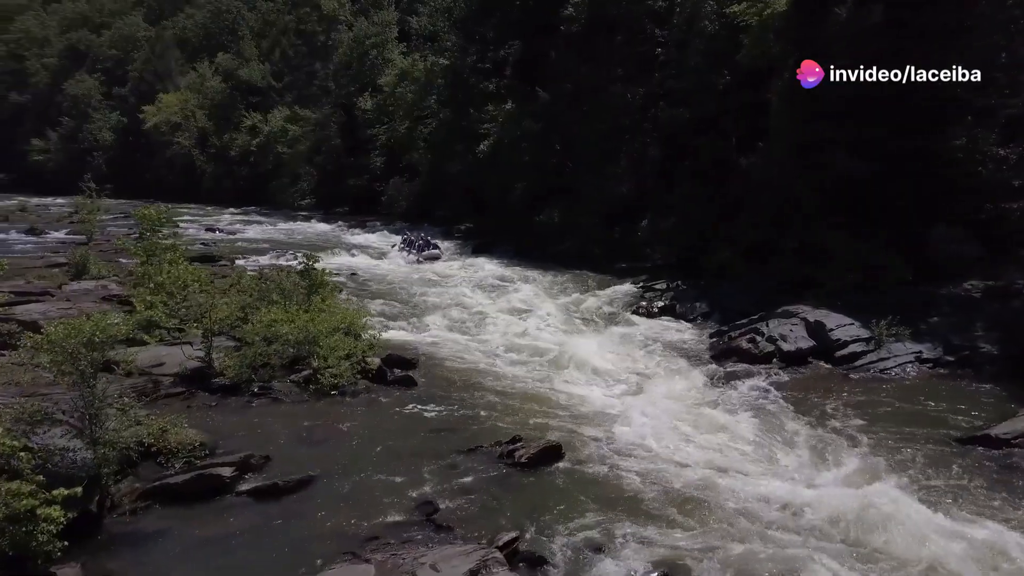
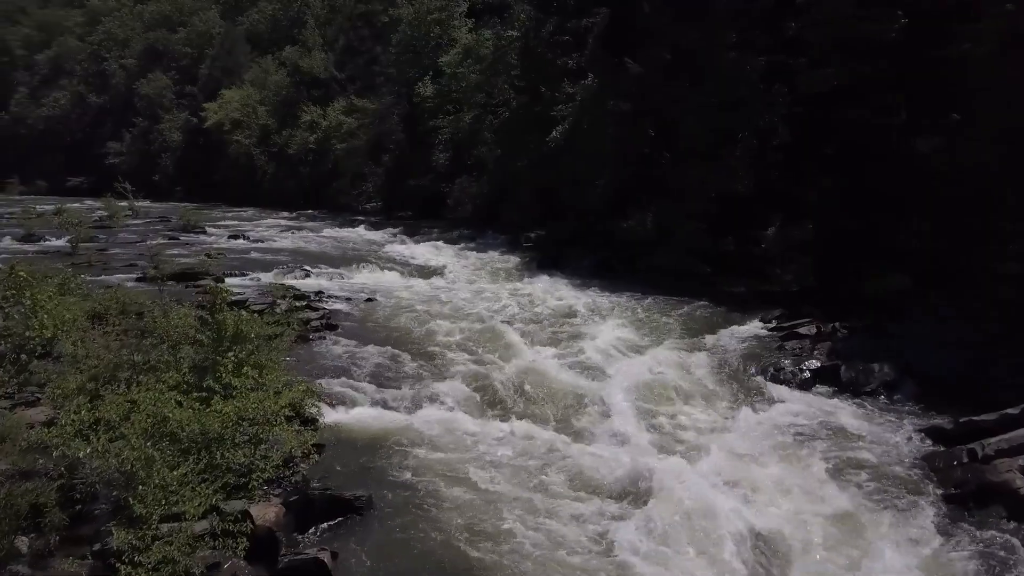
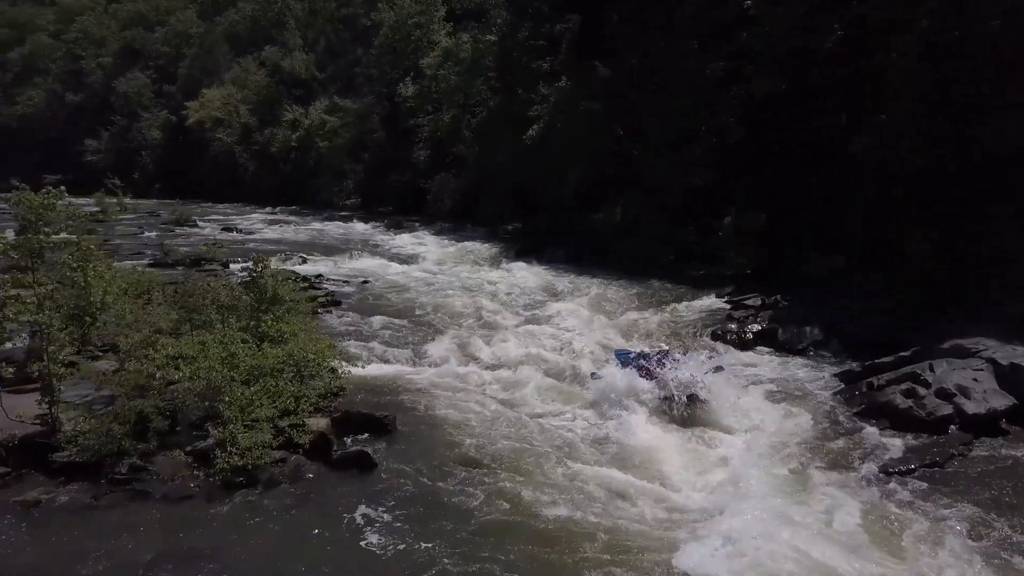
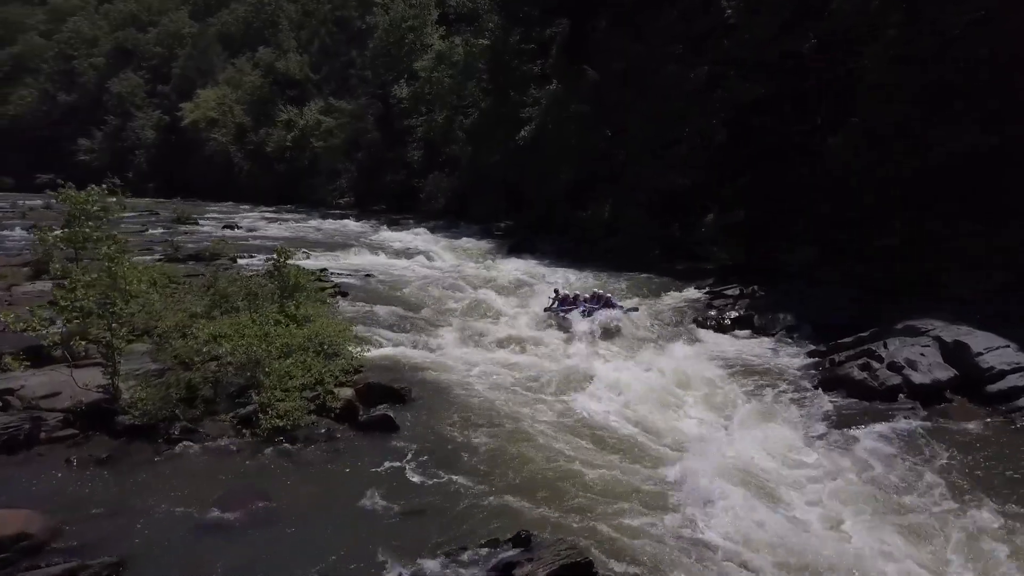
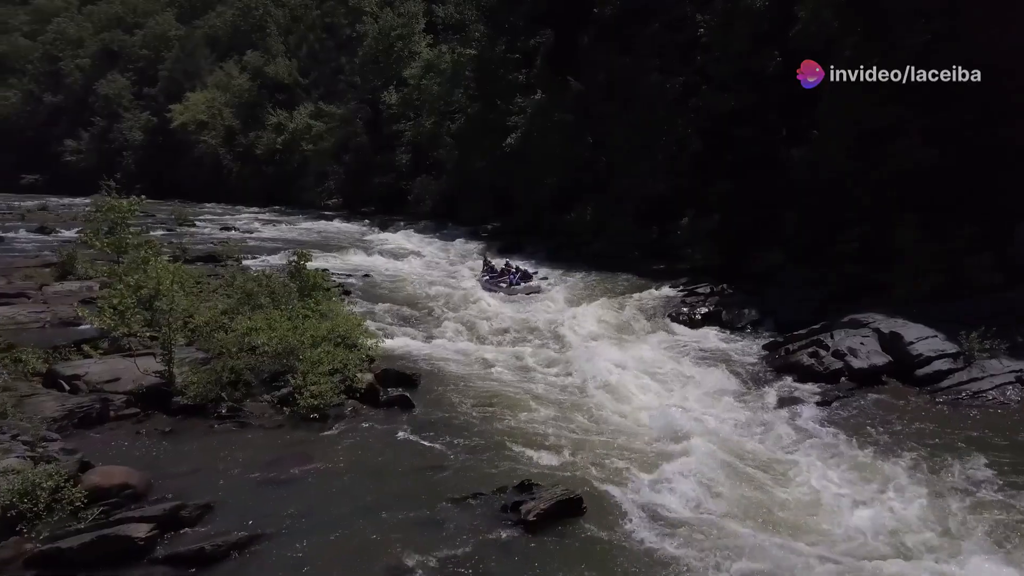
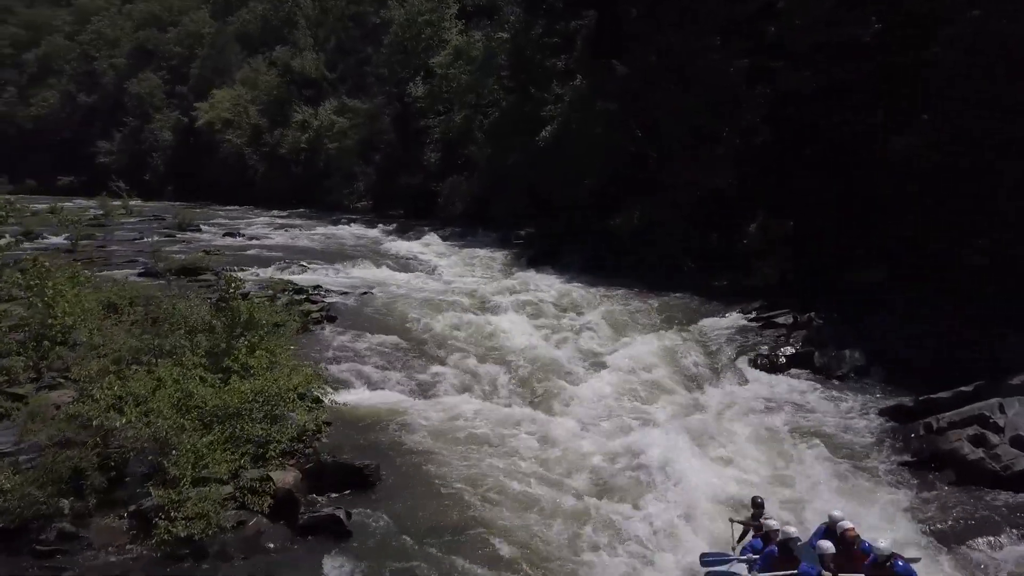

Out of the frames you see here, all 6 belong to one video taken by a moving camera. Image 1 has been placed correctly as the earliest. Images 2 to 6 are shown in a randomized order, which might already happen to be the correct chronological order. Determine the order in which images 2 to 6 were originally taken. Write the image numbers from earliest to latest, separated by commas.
5, 4, 3, 6, 2
